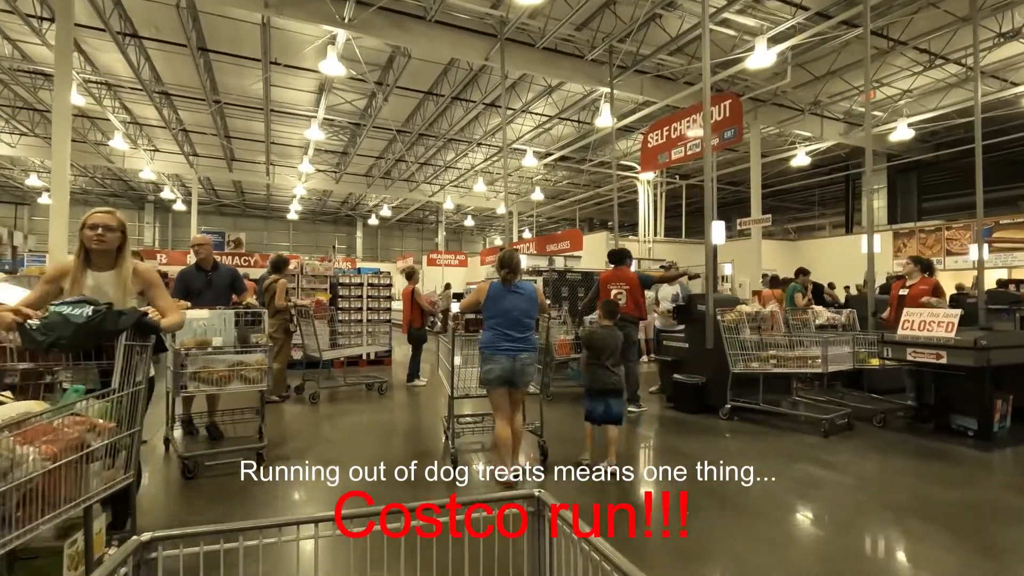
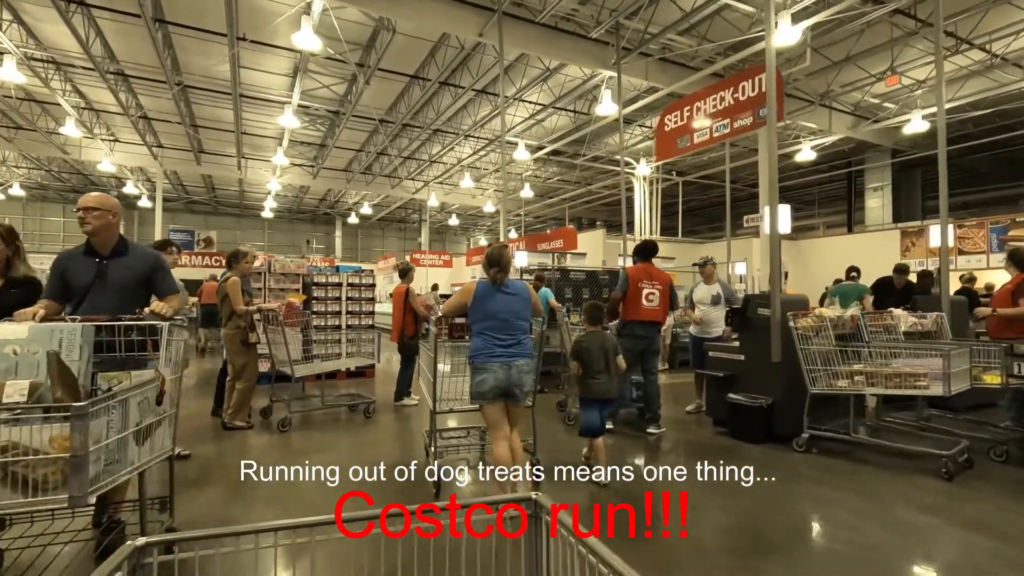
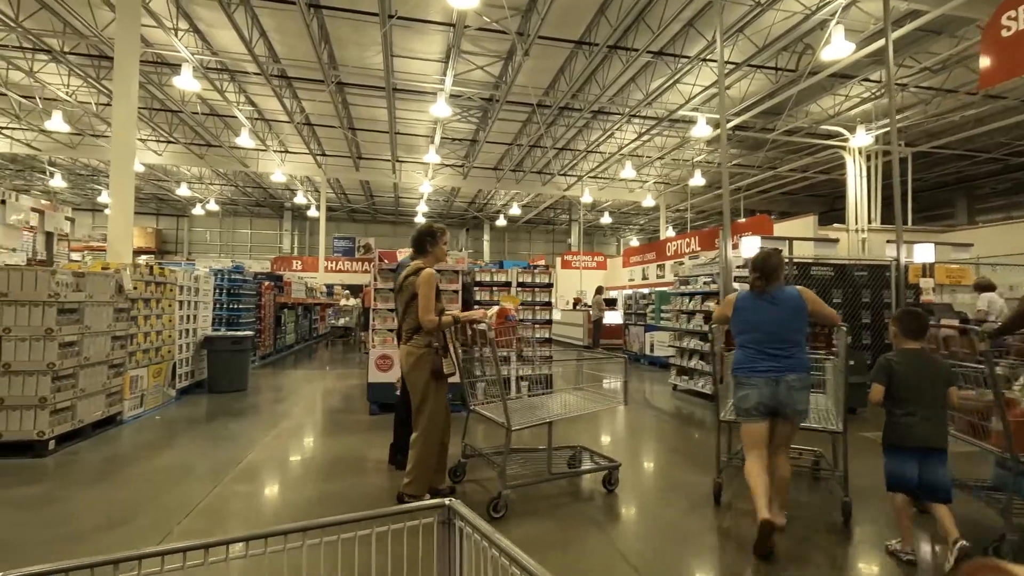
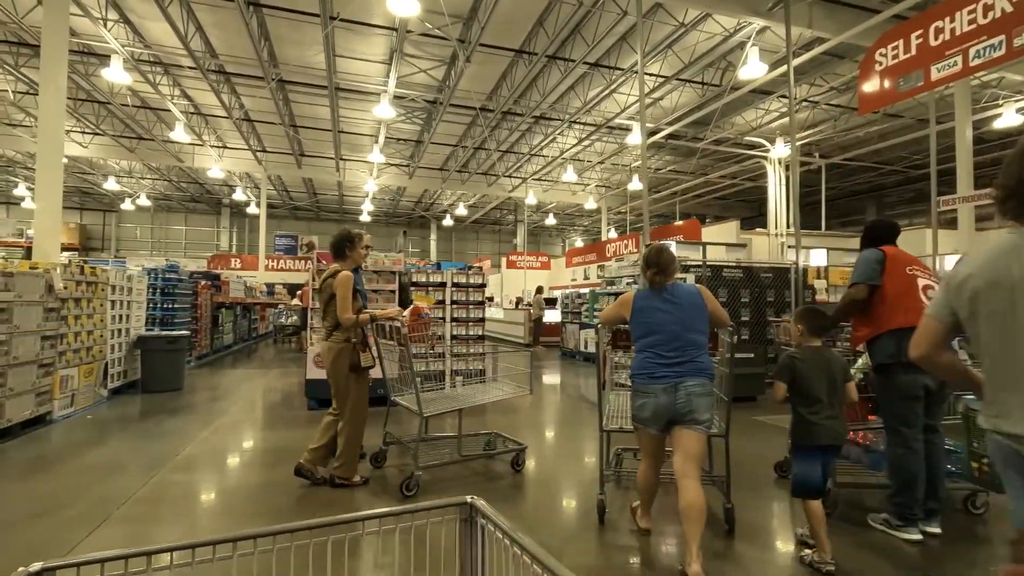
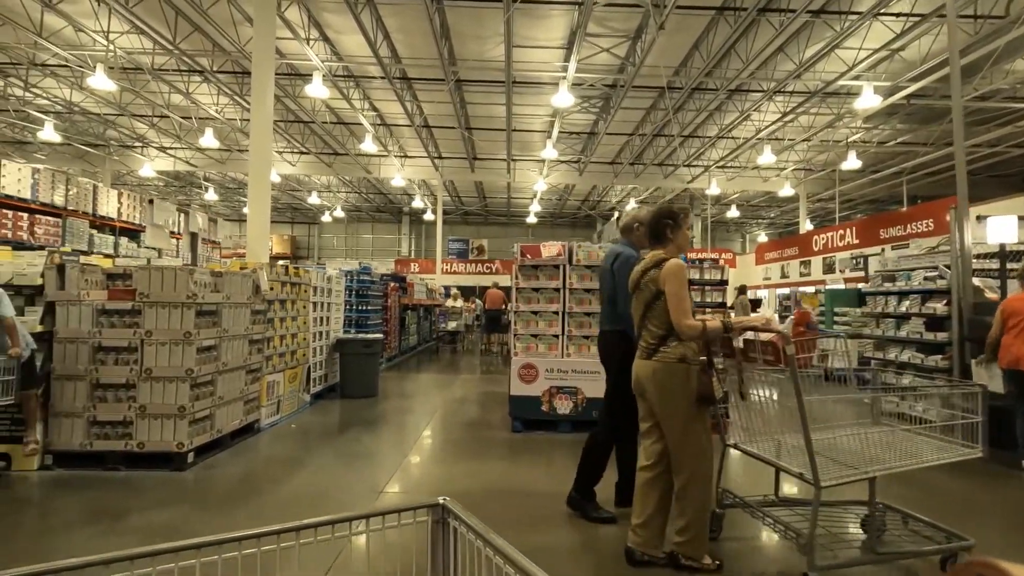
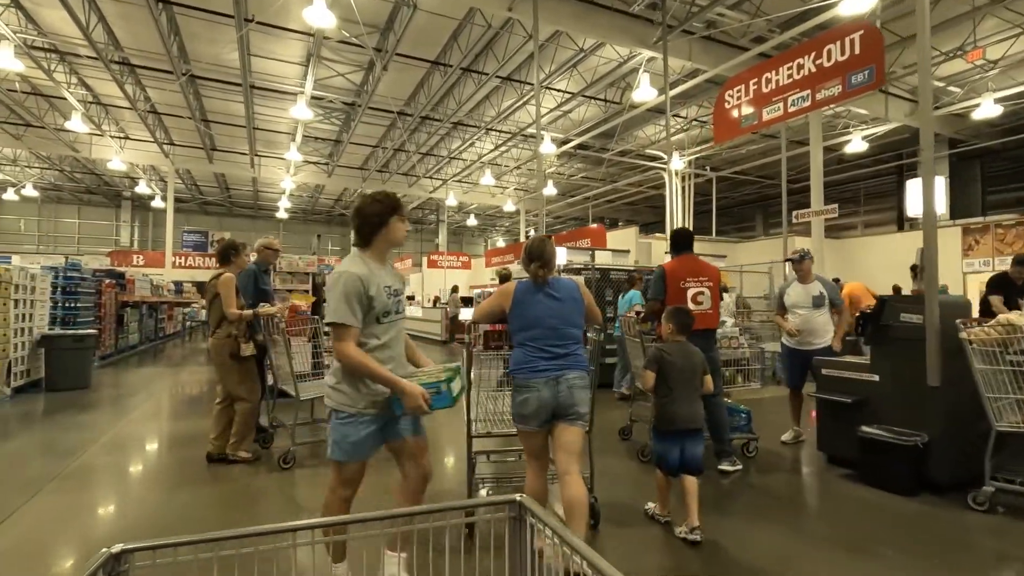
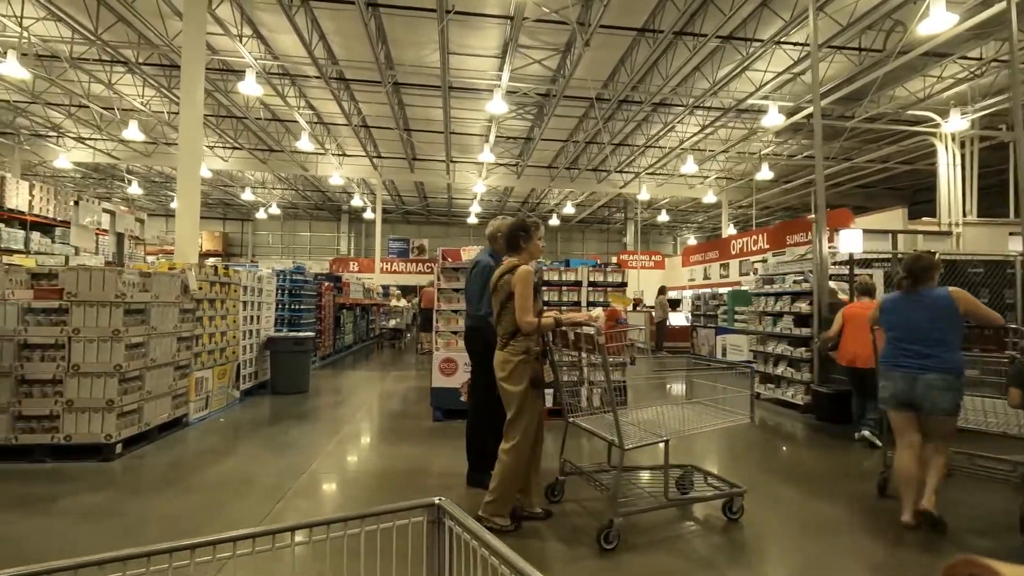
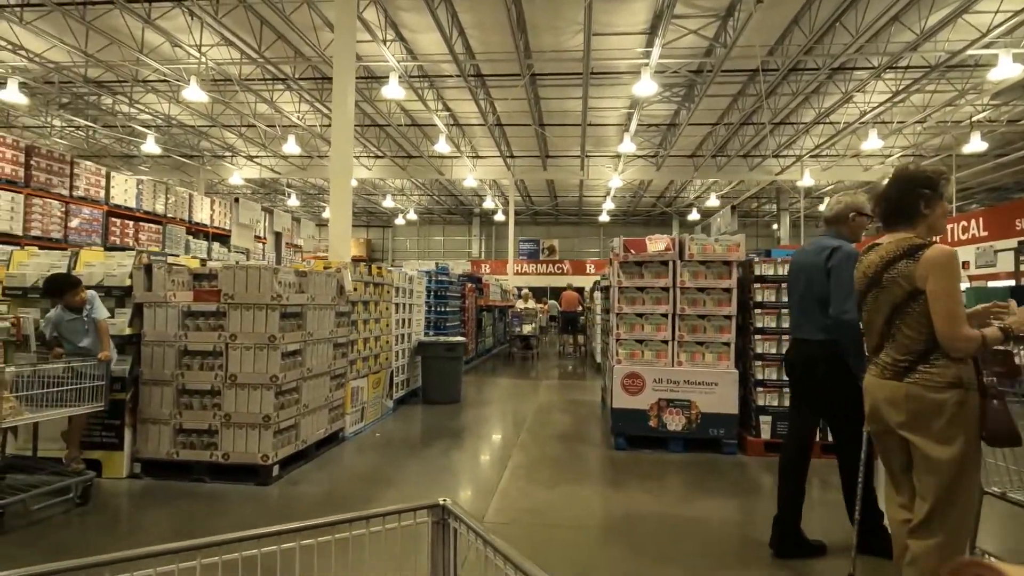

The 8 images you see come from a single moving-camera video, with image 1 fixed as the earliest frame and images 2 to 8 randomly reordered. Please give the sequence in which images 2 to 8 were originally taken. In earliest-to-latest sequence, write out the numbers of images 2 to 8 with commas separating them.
2, 6, 4, 3, 7, 5, 8
